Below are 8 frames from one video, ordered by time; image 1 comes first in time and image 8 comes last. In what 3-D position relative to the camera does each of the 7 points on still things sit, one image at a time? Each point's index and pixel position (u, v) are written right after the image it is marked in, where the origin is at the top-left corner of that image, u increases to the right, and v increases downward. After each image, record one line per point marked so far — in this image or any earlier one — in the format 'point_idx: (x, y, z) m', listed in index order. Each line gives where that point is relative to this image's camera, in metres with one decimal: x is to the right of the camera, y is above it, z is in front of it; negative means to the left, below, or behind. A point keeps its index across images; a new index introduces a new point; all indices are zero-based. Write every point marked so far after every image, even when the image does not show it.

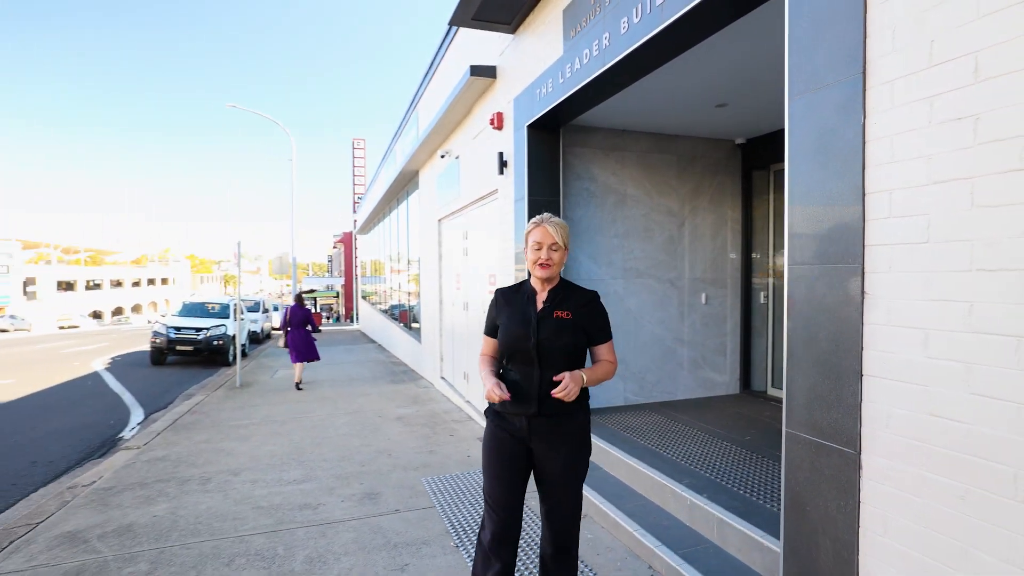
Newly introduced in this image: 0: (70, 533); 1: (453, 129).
0: (-2.8, -1.5, +3.9) m
1: (-0.8, +2.0, +7.8) m
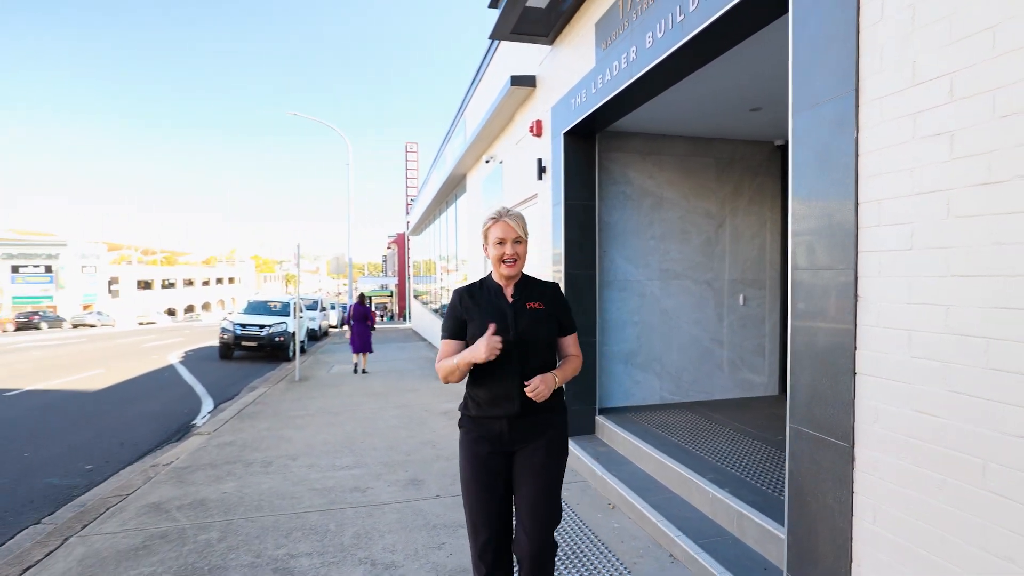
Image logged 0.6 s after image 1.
0: (-2.5, -1.5, +4.3) m
1: (-0.2, +2.0, +8.1) m
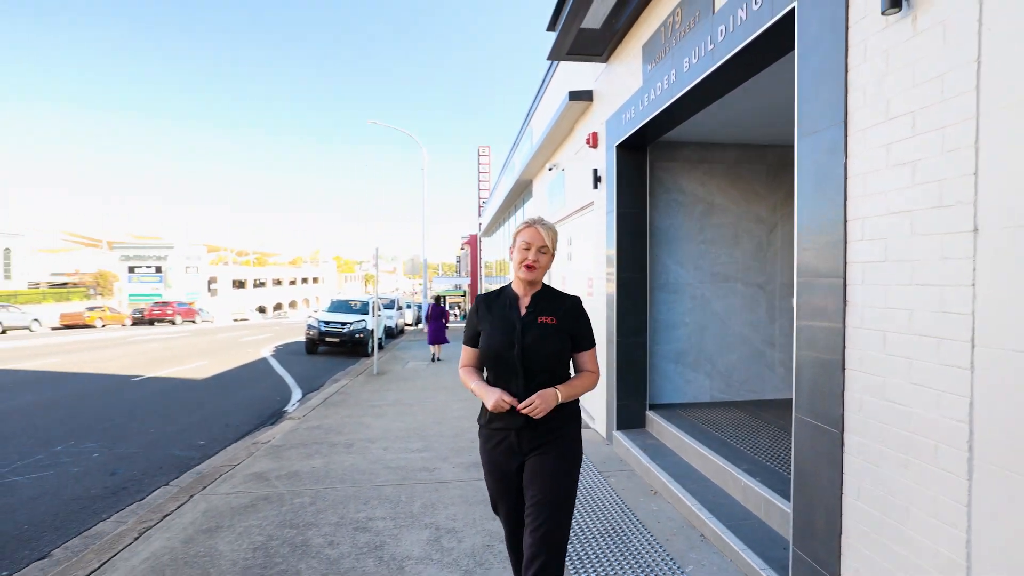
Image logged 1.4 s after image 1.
0: (-2.1, -1.5, +5.1) m
1: (+0.7, +2.0, +8.5) m
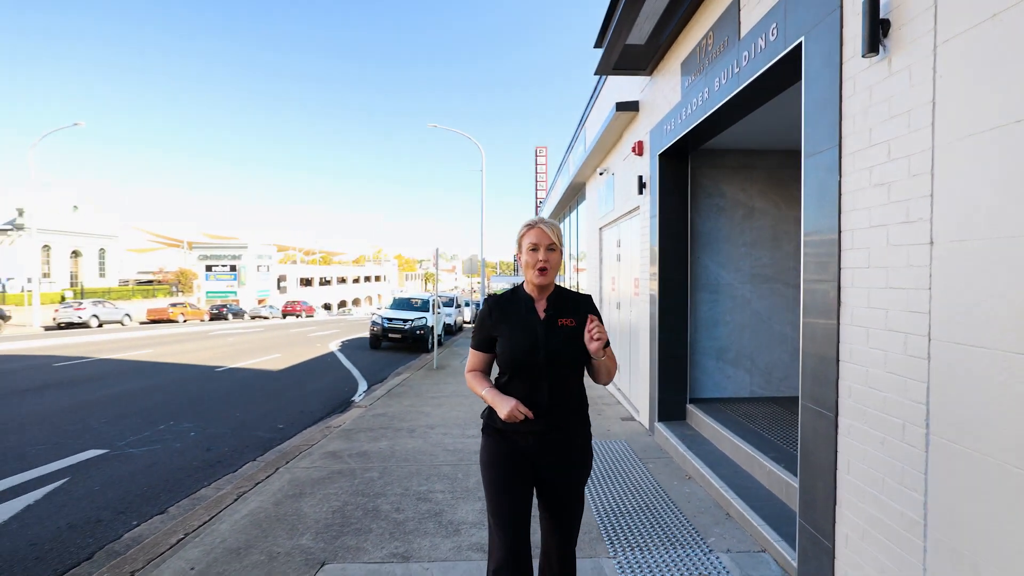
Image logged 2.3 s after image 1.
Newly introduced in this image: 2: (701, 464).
0: (-1.7, -1.5, +5.8) m
1: (+1.4, +2.0, +8.9) m
2: (+1.5, -1.4, +4.7) m
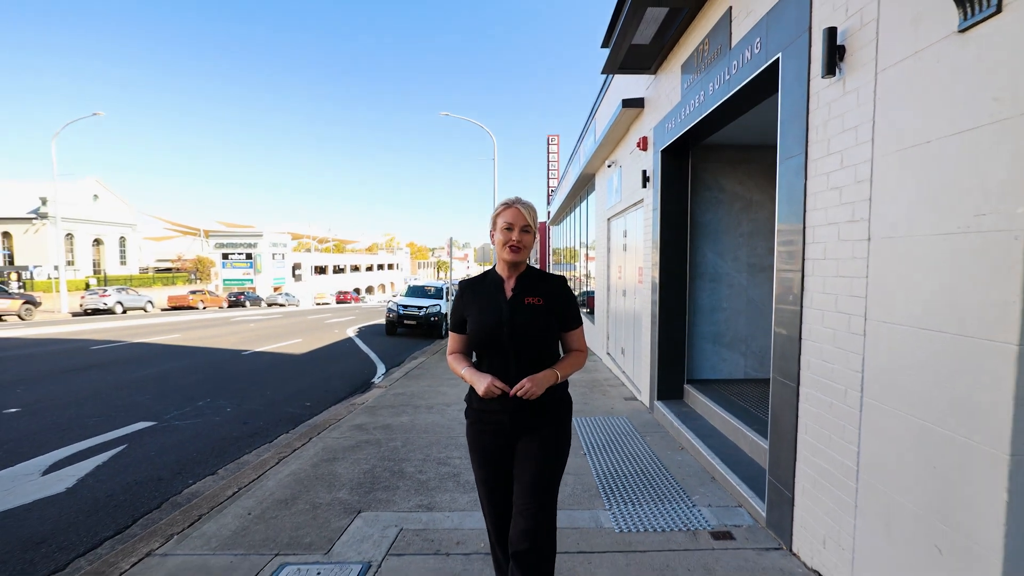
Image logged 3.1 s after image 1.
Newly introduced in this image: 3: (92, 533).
0: (-1.6, -1.4, +6.3) m
1: (+1.6, +2.2, +9.3) m
2: (+1.6, -1.3, +5.2) m
3: (-2.6, -1.5, +3.9) m
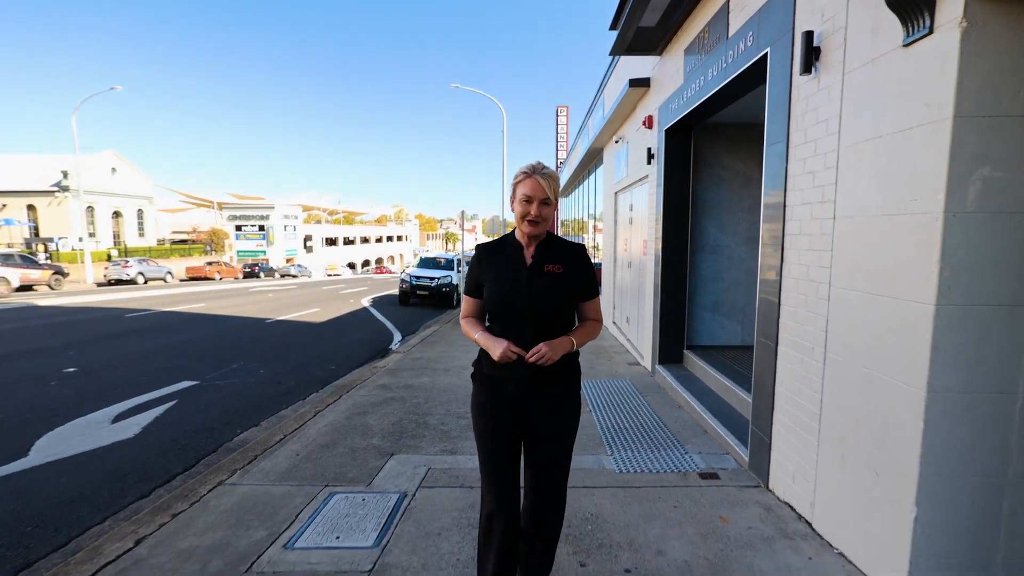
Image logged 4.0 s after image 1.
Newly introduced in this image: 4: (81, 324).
0: (-1.4, -1.1, +6.9) m
1: (+1.8, +2.6, +9.7) m
2: (+1.7, -1.0, +5.7) m
3: (-2.5, -1.3, +4.5) m
4: (-8.4, -0.7, +11.8) m
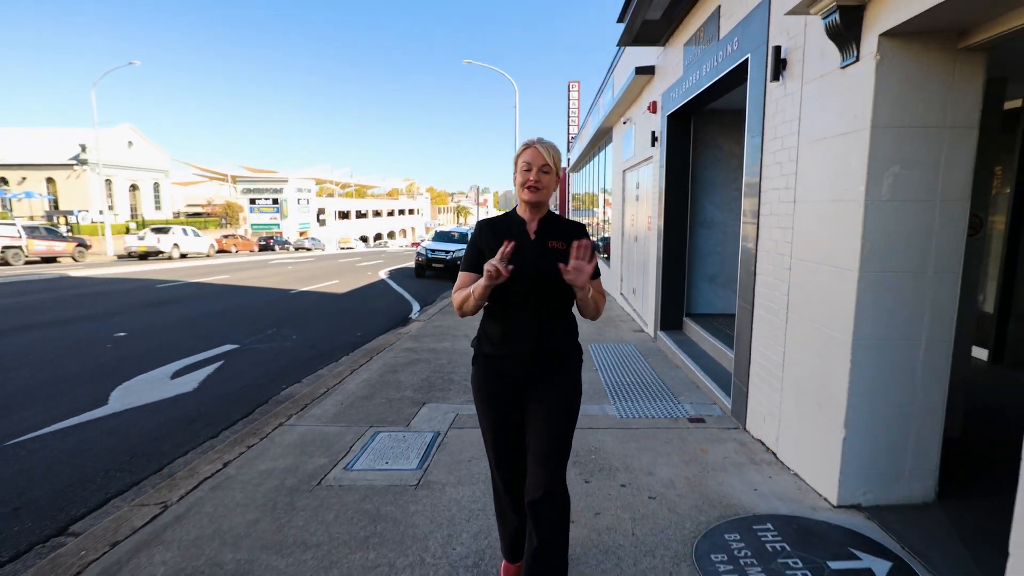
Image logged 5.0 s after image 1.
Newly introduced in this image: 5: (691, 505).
0: (-1.3, -0.7, +7.6) m
1: (+2.0, +3.1, +10.1) m
2: (+1.8, -0.7, +6.4) m
3: (-2.4, -1.1, +5.2) m
4: (-8.1, -0.1, +12.6) m
5: (+0.9, -1.1, +3.2) m
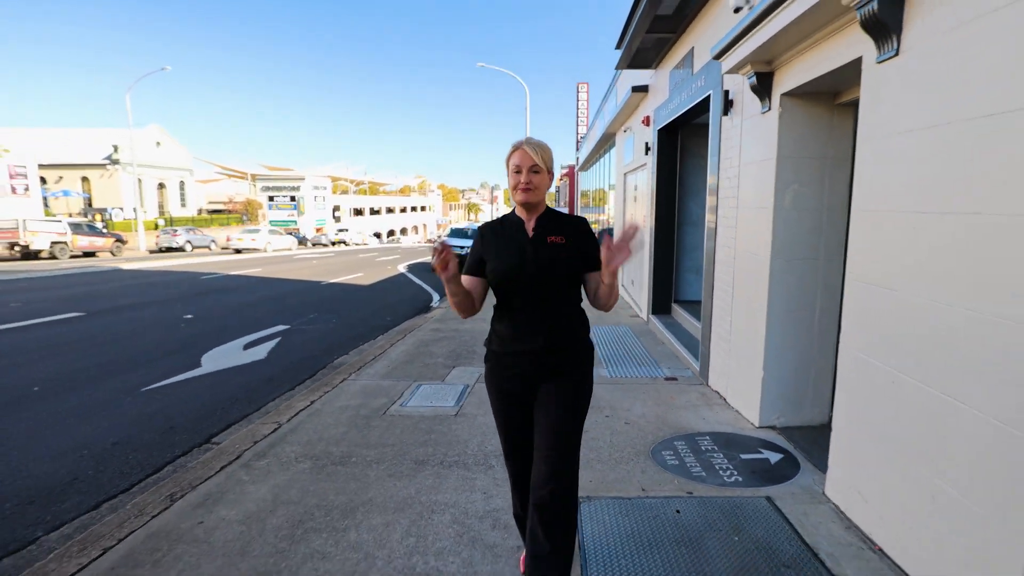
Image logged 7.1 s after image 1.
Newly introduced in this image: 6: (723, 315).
0: (-1.1, -0.6, +8.8) m
1: (+2.2, +3.3, +11.3) m
2: (+2.0, -0.6, +7.6) m
3: (-2.3, -0.9, +6.5) m
4: (-7.9, +0.1, +14.0) m
5: (+1.0, -1.0, +4.4) m
6: (+1.8, -0.2, +5.2) m
